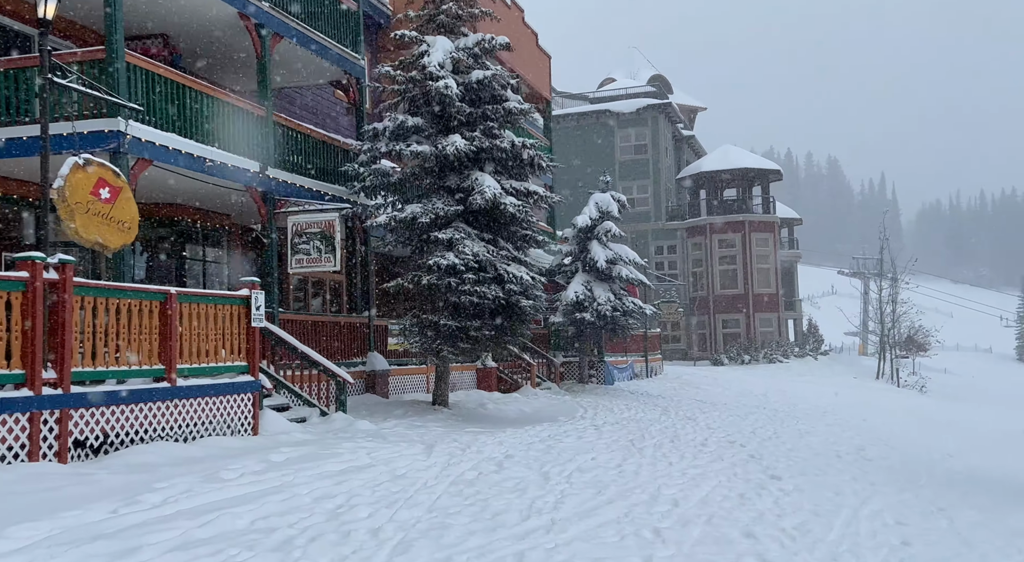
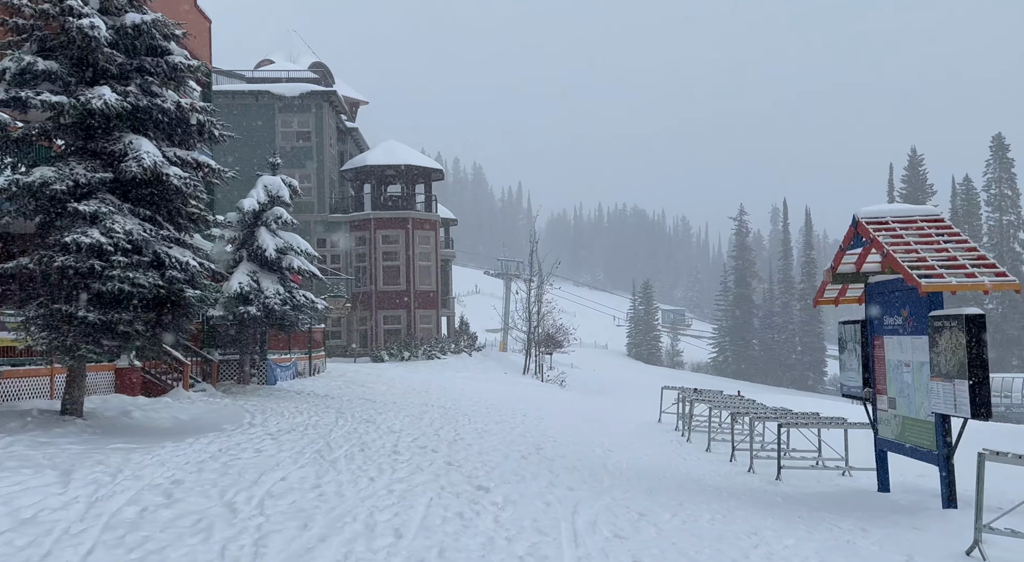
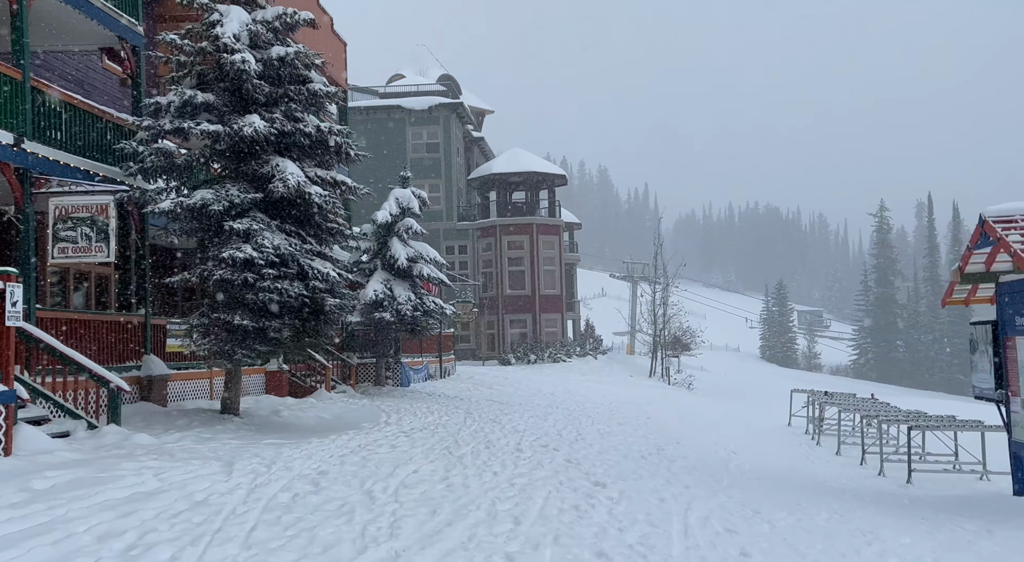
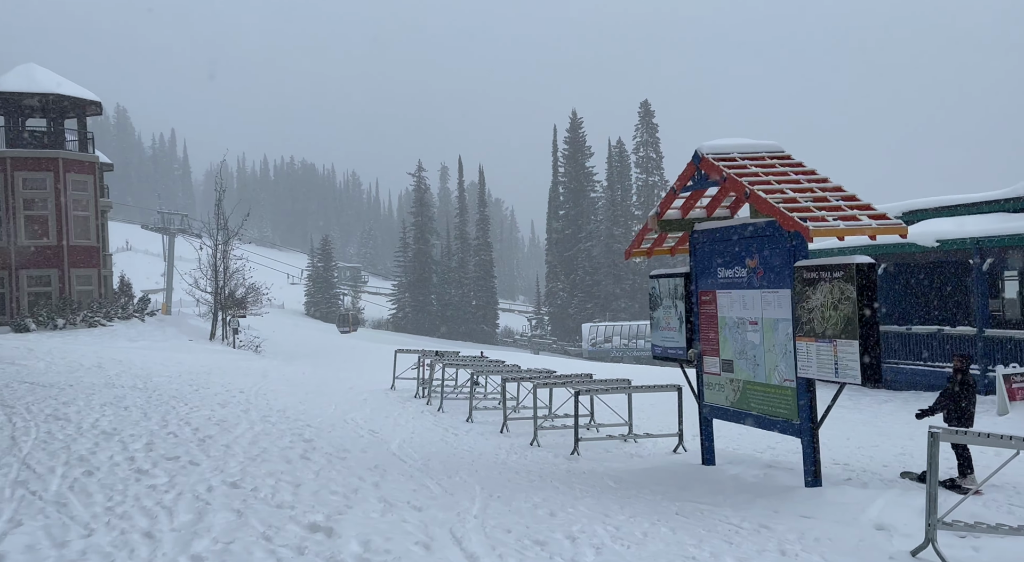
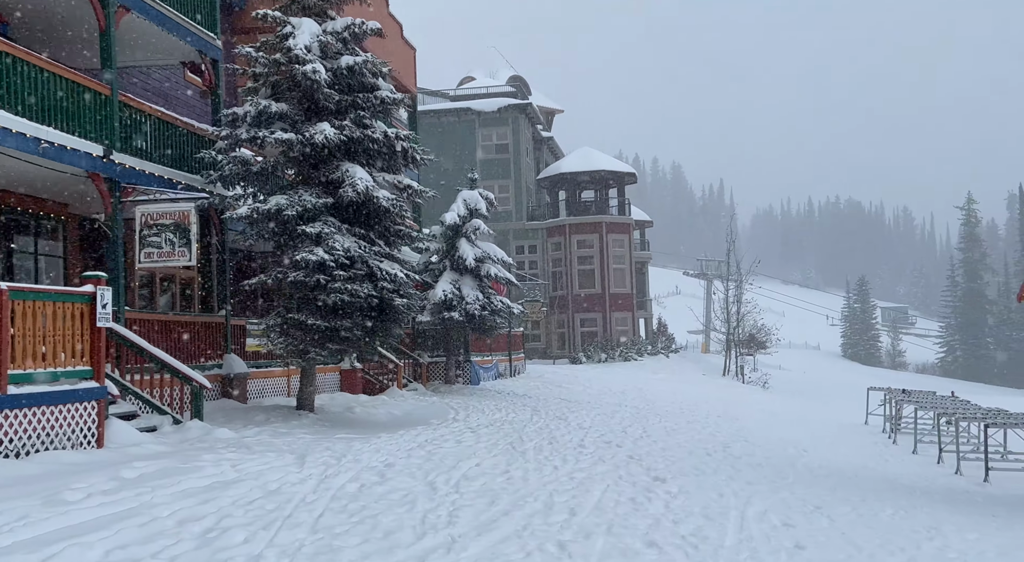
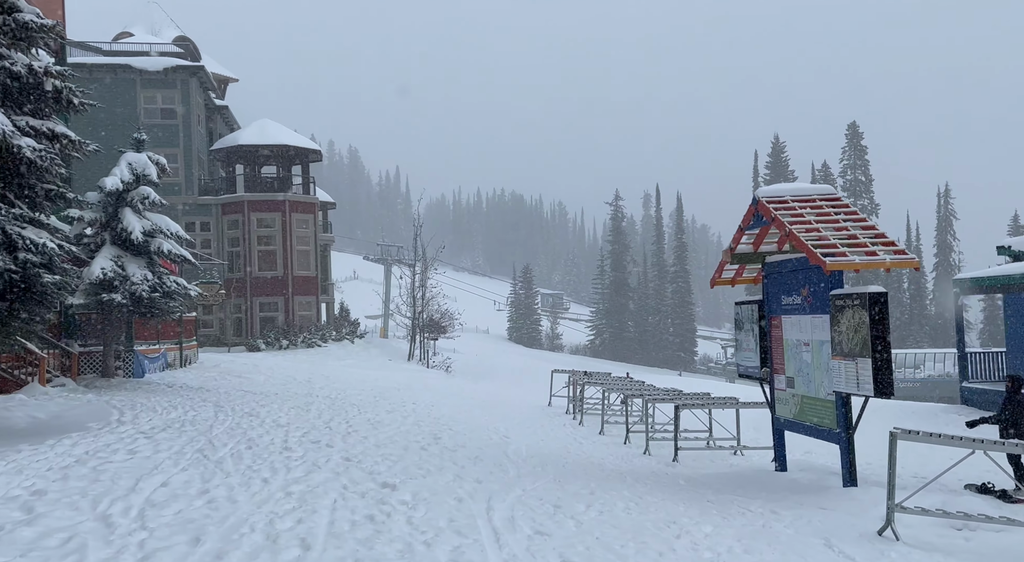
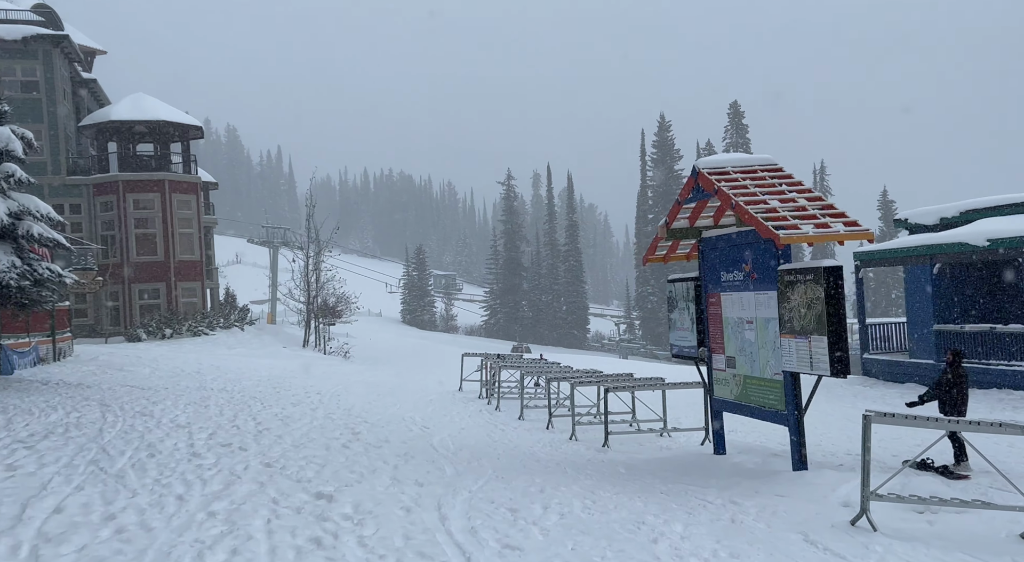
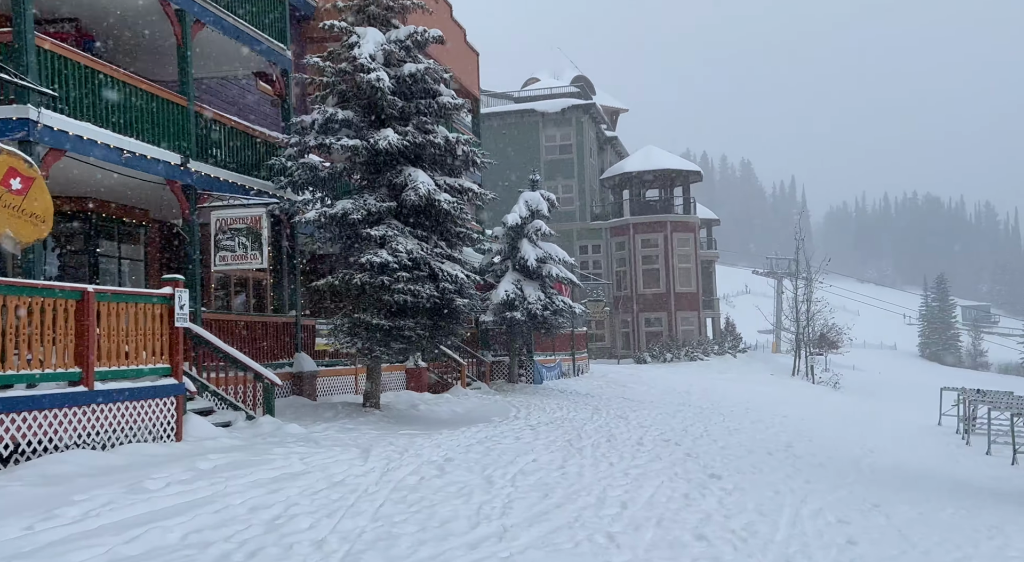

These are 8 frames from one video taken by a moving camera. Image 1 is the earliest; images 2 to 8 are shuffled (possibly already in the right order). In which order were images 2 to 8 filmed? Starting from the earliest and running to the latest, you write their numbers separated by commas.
8, 5, 3, 2, 6, 7, 4
